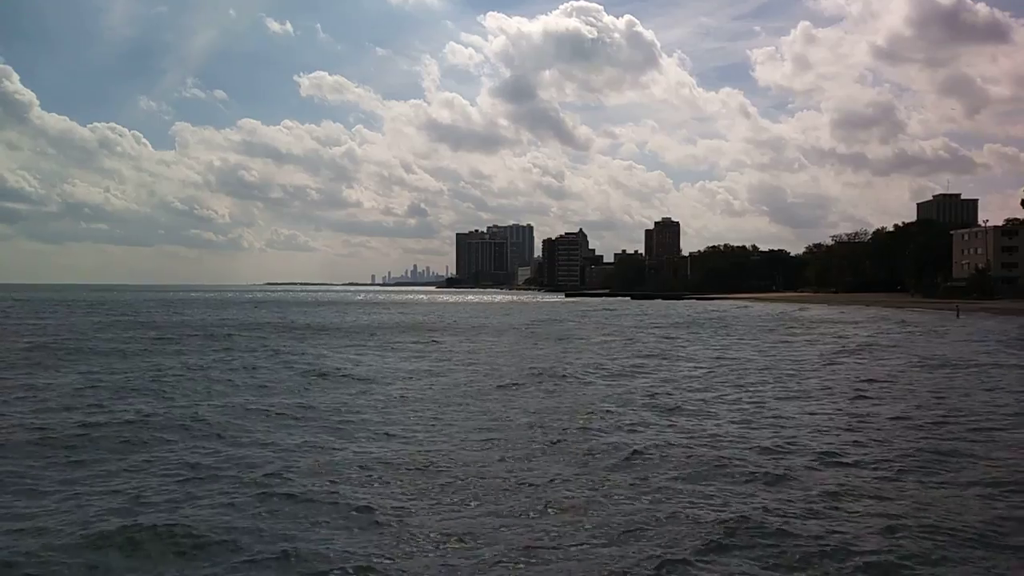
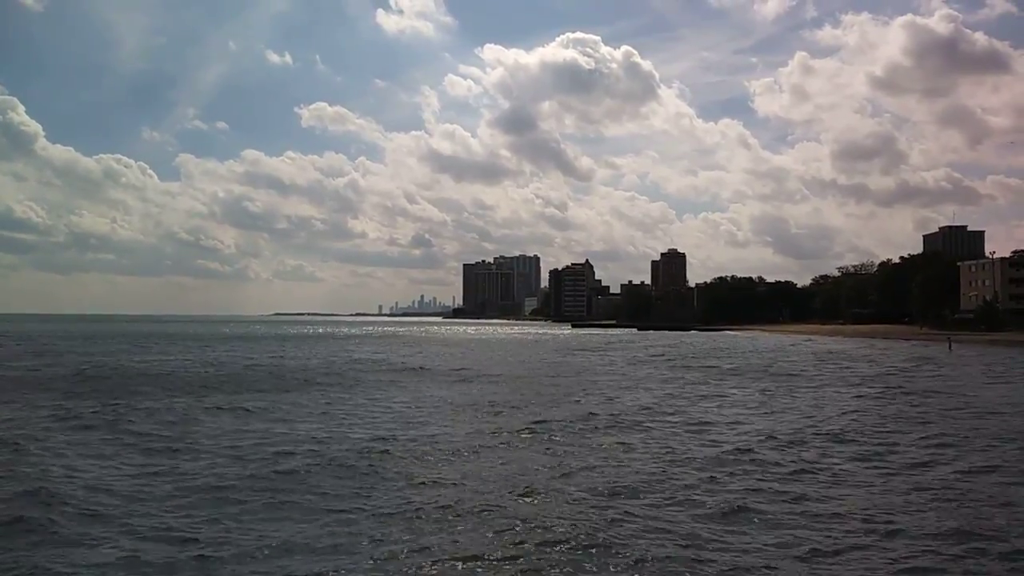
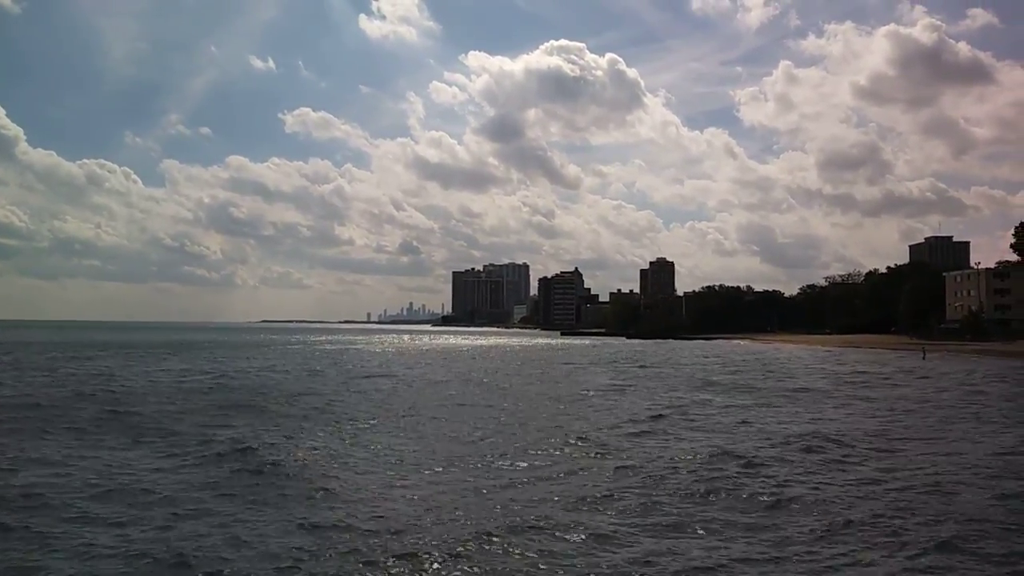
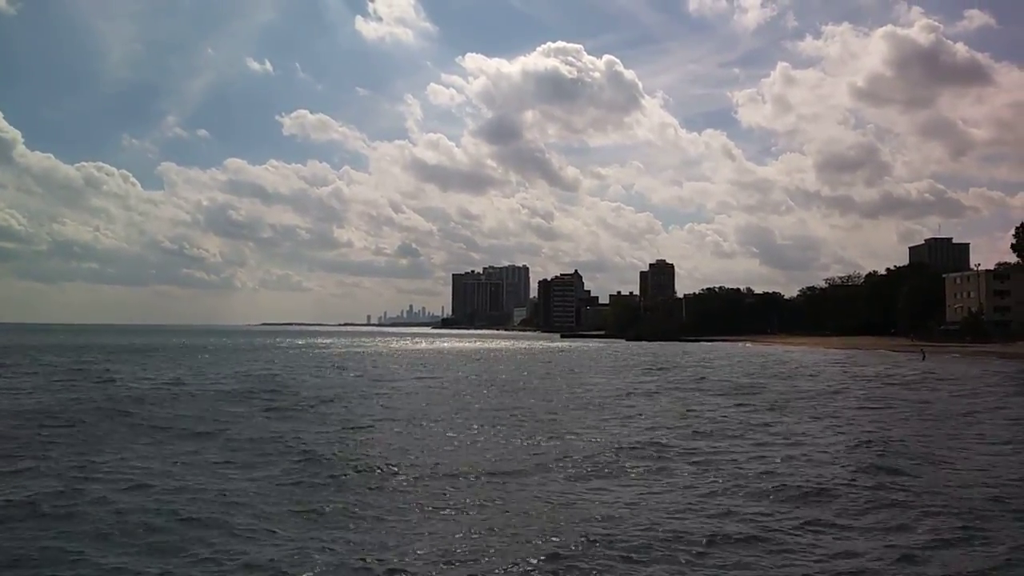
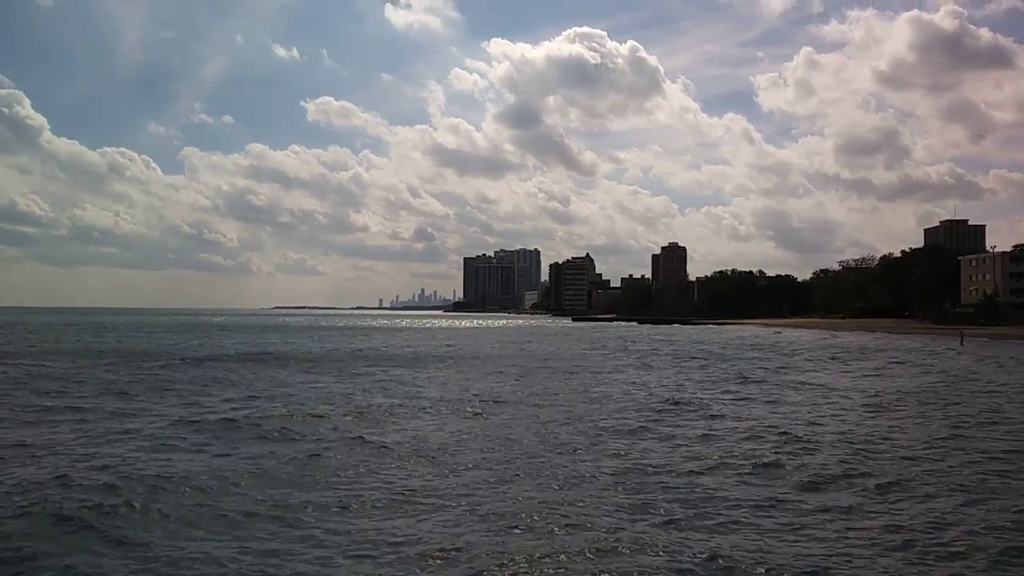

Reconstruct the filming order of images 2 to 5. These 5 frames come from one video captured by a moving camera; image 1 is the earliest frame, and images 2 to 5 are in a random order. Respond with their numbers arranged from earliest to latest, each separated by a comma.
5, 2, 3, 4
